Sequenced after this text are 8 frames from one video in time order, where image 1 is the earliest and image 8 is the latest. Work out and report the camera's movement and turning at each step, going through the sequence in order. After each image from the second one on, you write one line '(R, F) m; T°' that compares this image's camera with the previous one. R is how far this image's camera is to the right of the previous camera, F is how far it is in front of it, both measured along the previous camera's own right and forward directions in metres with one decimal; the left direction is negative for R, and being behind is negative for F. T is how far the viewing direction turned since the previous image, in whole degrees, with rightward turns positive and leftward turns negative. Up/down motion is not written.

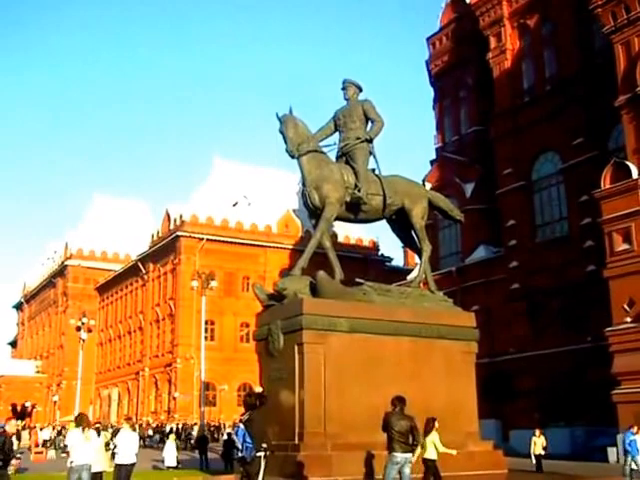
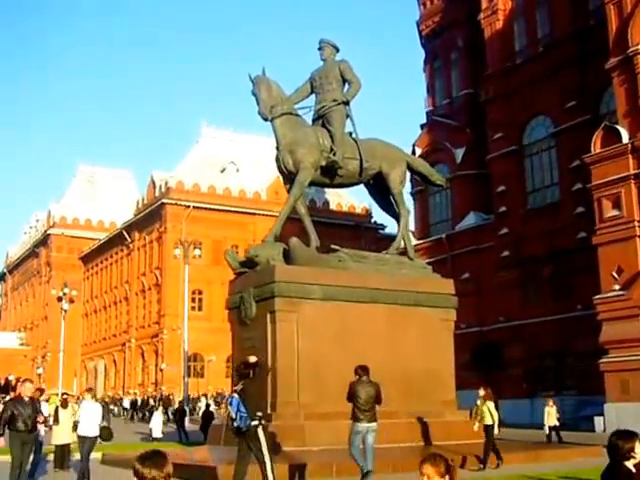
(+0.5, +0.4) m; -1°
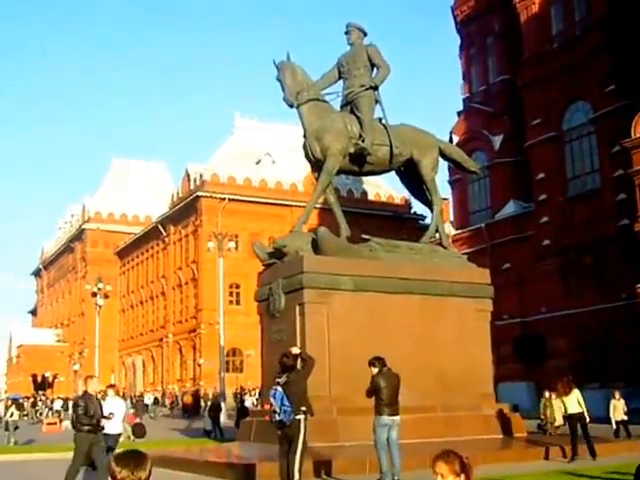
(+0.3, +0.3) m; -3°
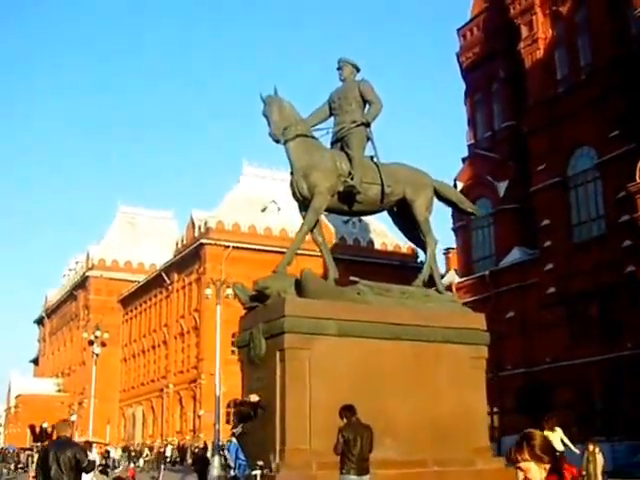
(+0.7, +0.3) m; -2°
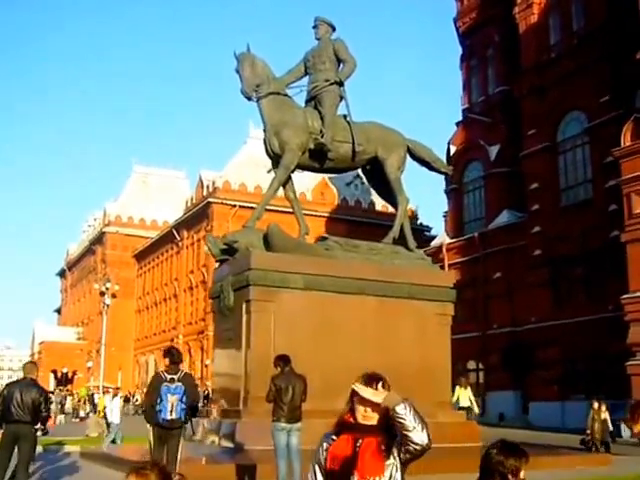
(+1.3, -0.7) m; -4°
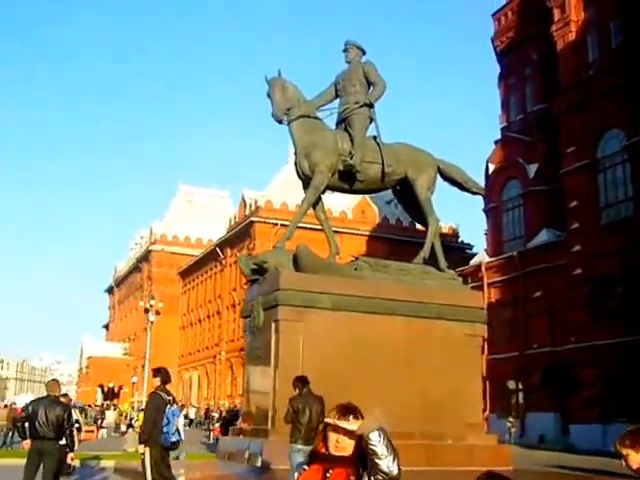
(+0.5, -0.1) m; -4°
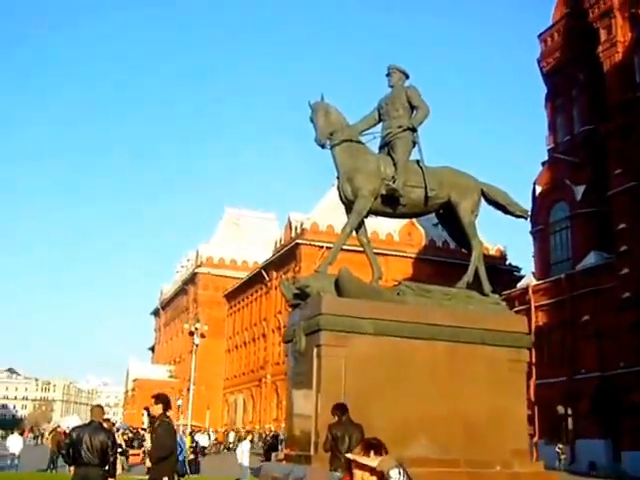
(+0.1, +0.1) m; -3°
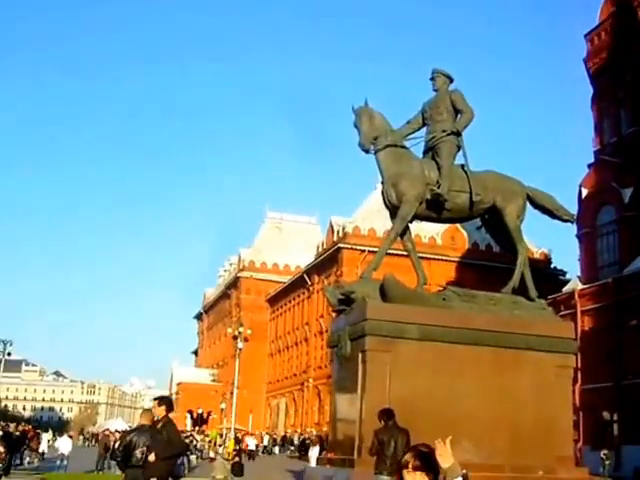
(-0.1, 0.0) m; -2°
